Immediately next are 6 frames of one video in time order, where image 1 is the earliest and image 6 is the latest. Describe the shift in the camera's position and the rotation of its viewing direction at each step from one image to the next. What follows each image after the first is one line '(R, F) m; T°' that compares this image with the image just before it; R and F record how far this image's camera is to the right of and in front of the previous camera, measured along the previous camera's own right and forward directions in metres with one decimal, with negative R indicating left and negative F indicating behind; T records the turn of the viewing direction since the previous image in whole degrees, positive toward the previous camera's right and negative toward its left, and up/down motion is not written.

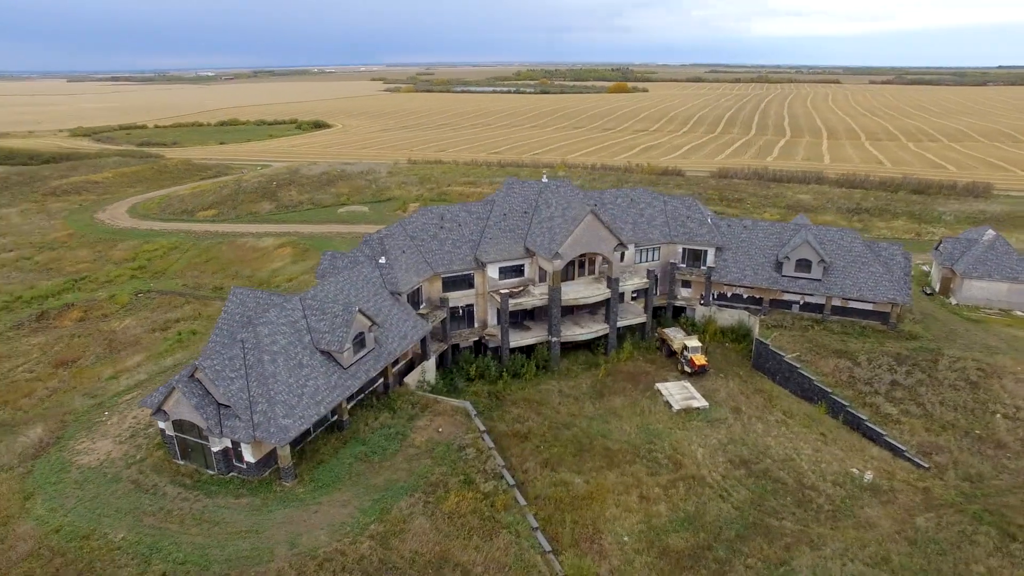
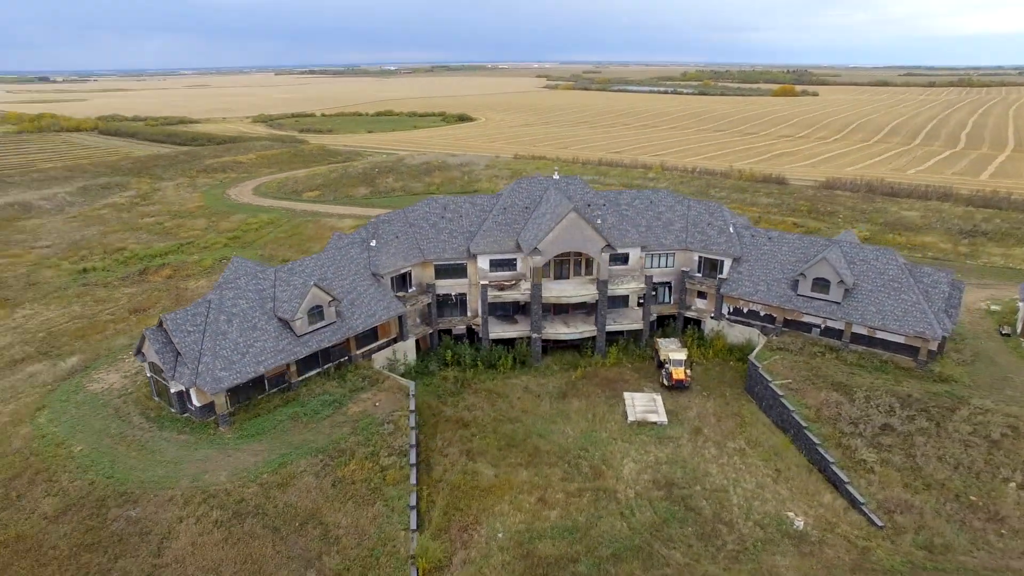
(+10.3, +0.9) m; -14°
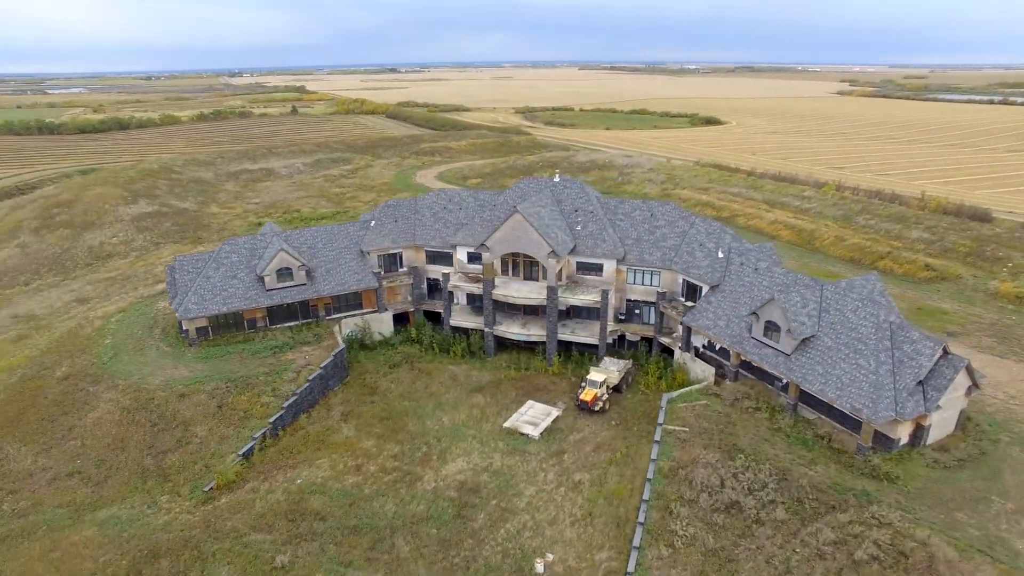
(+18.8, +3.1) m; -25°
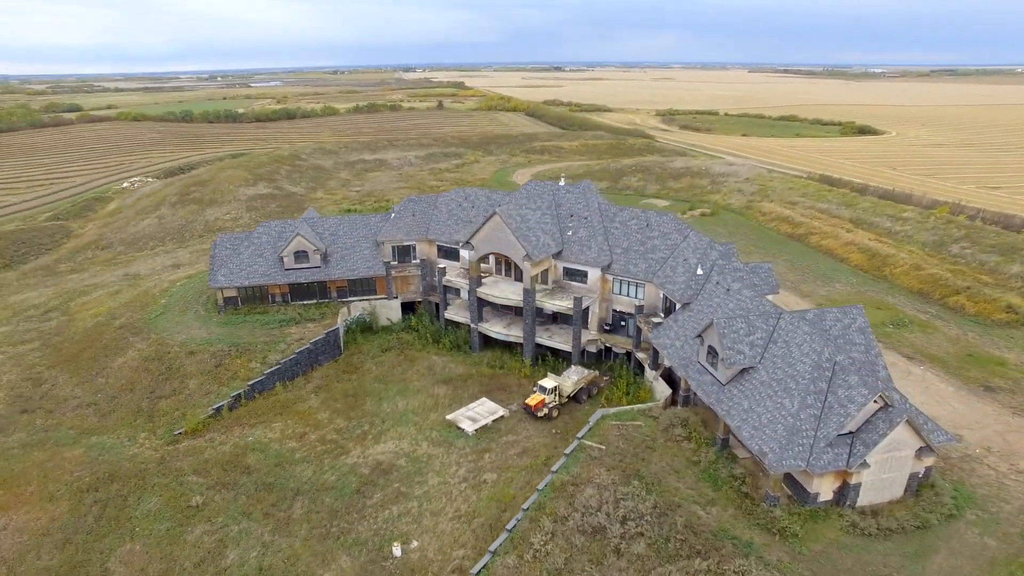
(+10.3, +0.5) m; -14°
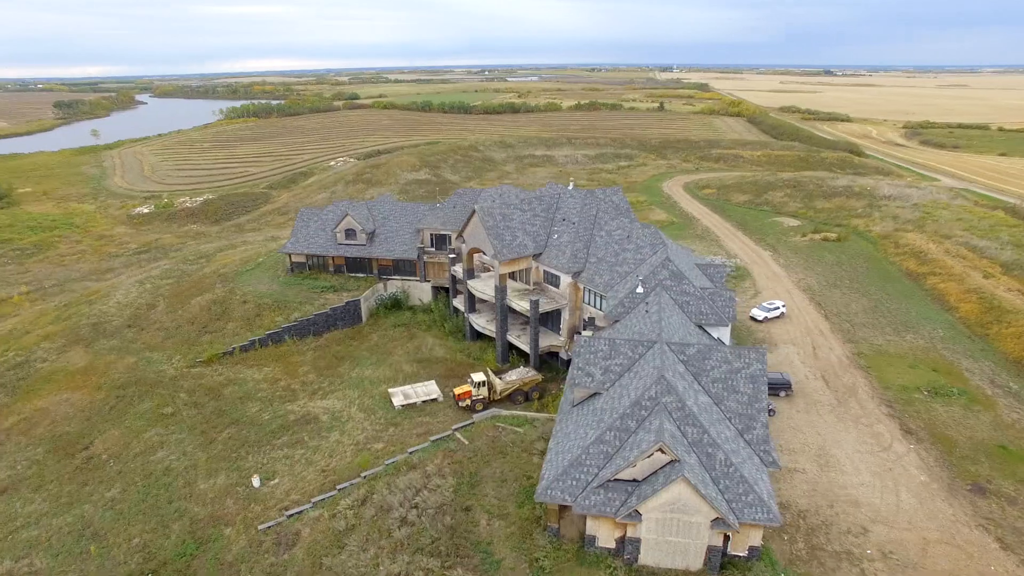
(+15.8, +1.9) m; -21°
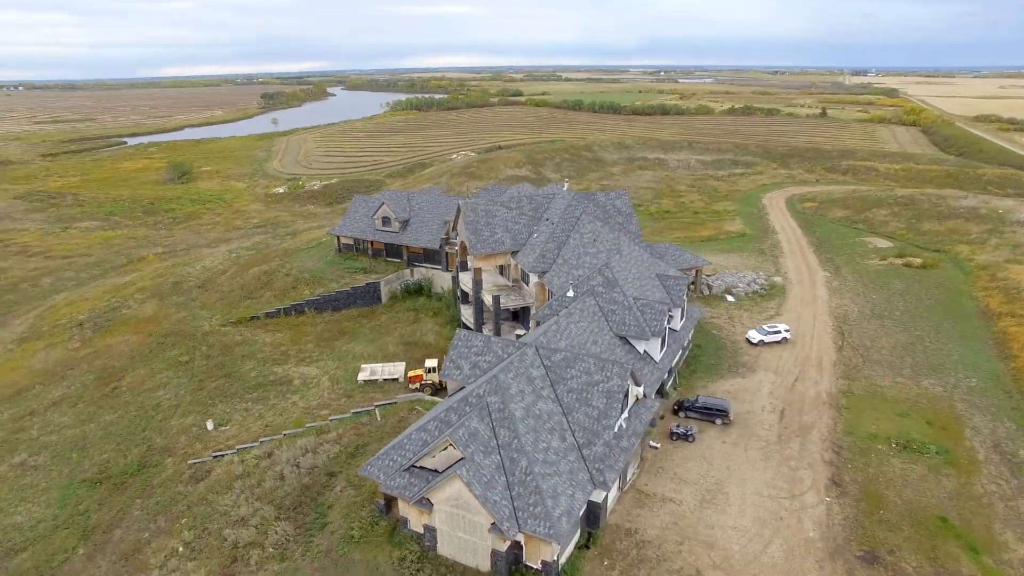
(+11.7, +0.8) m; -15°
